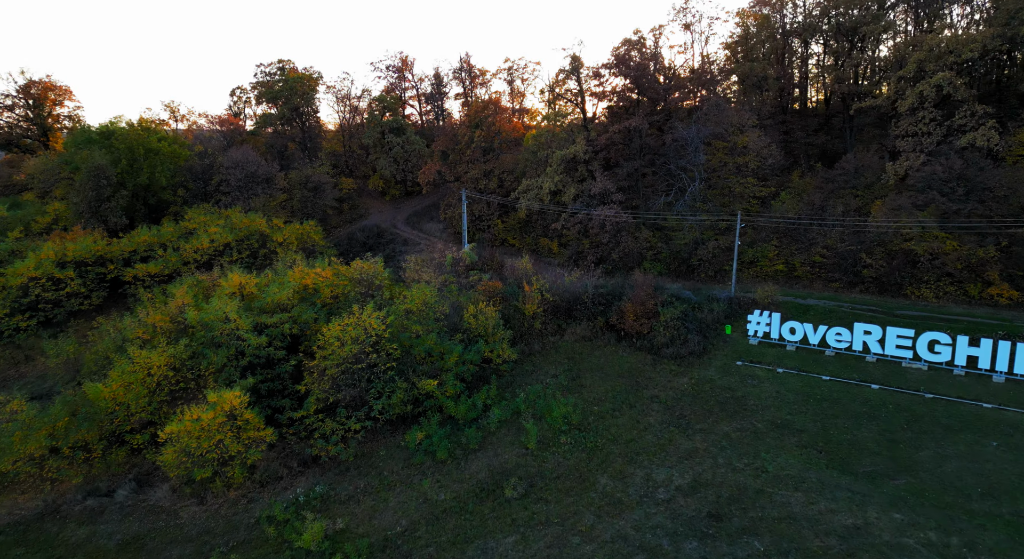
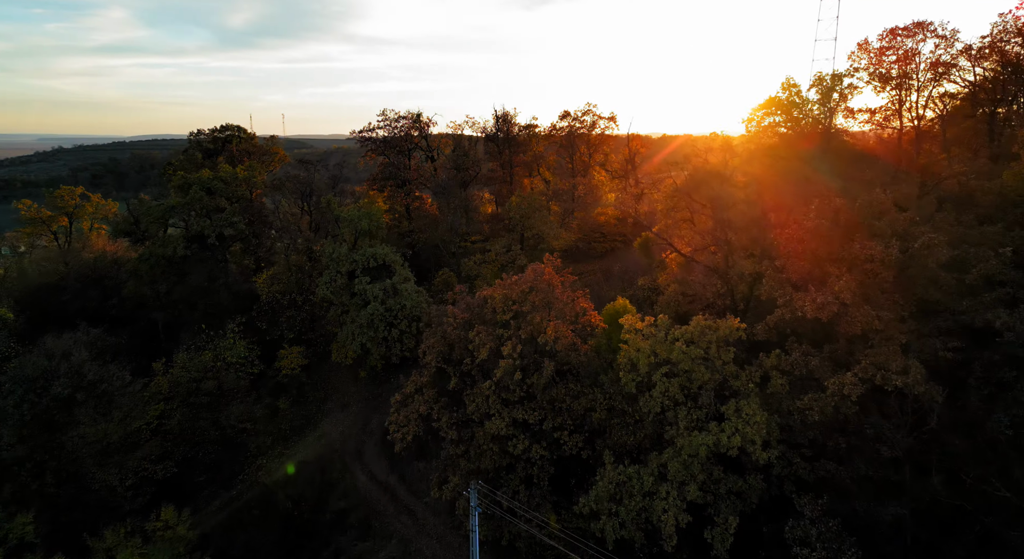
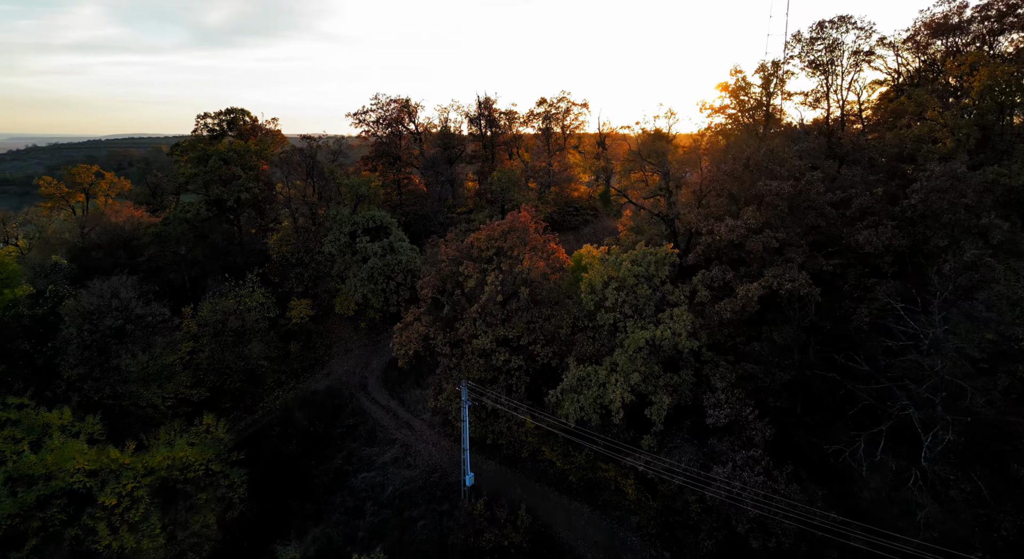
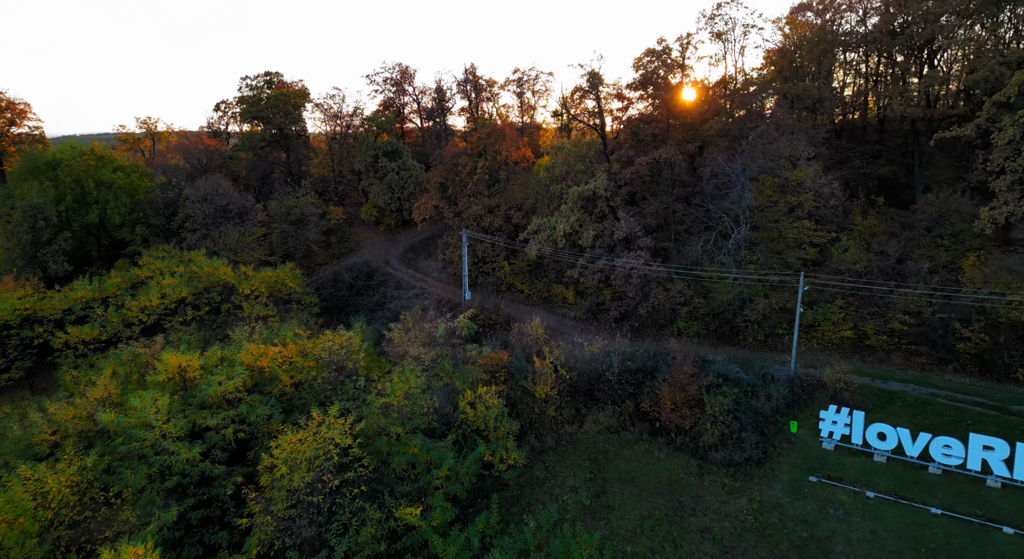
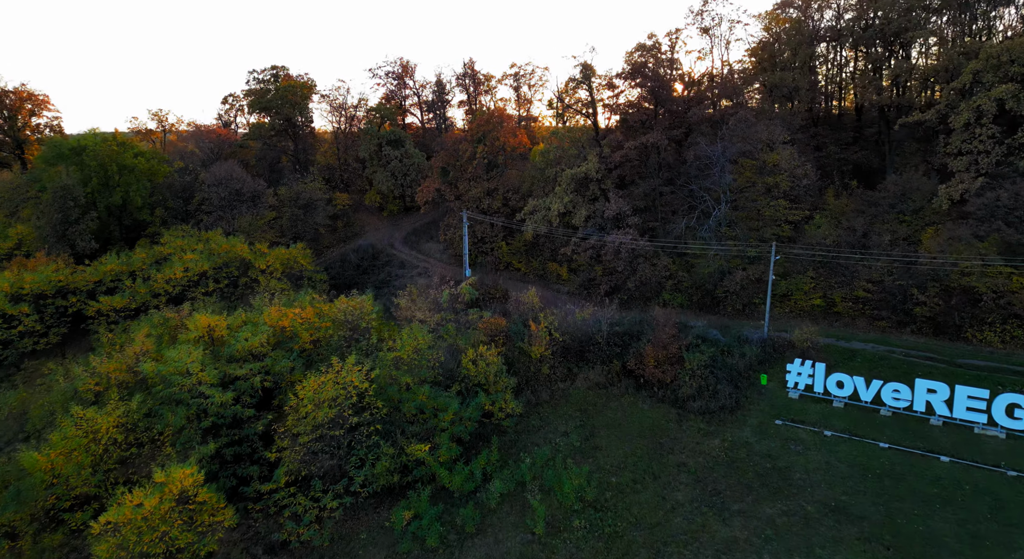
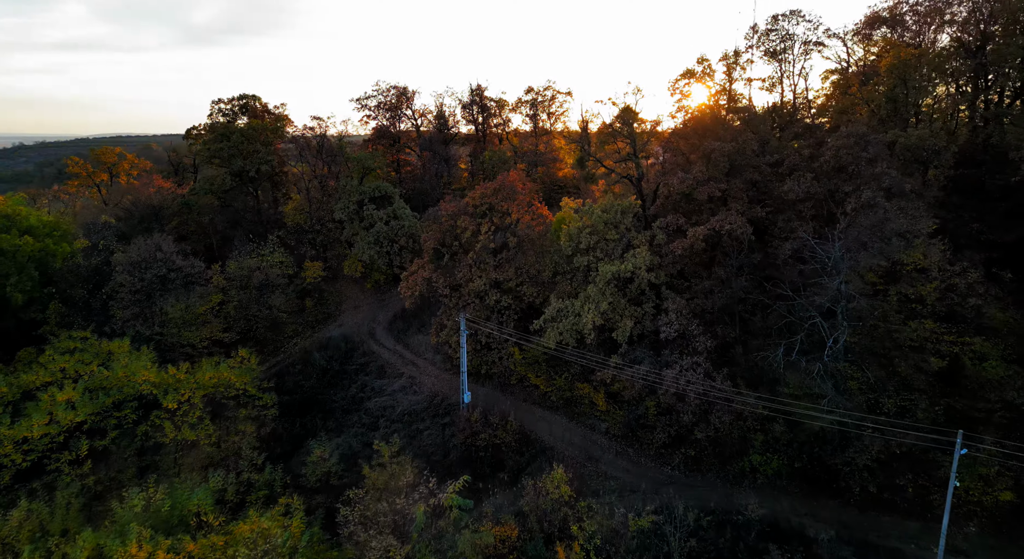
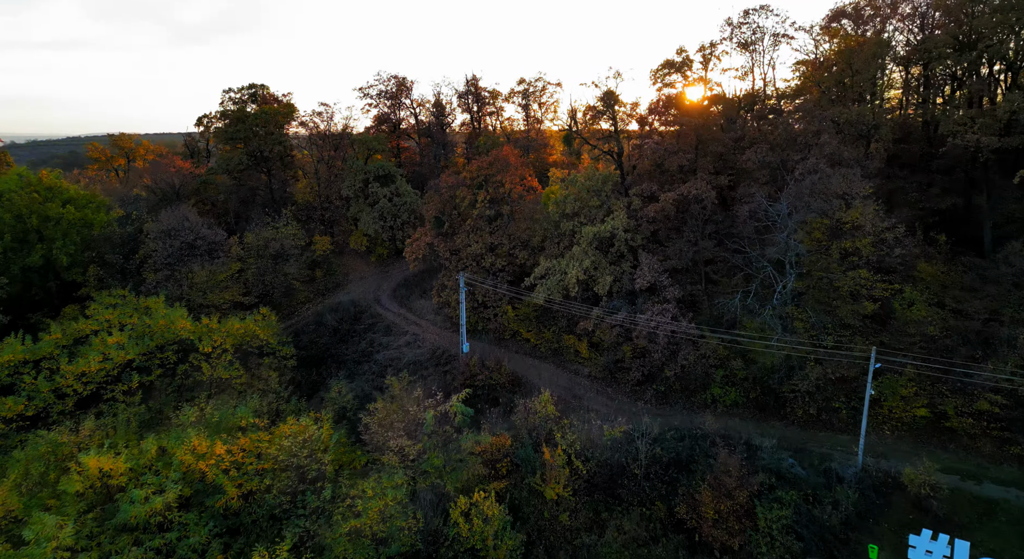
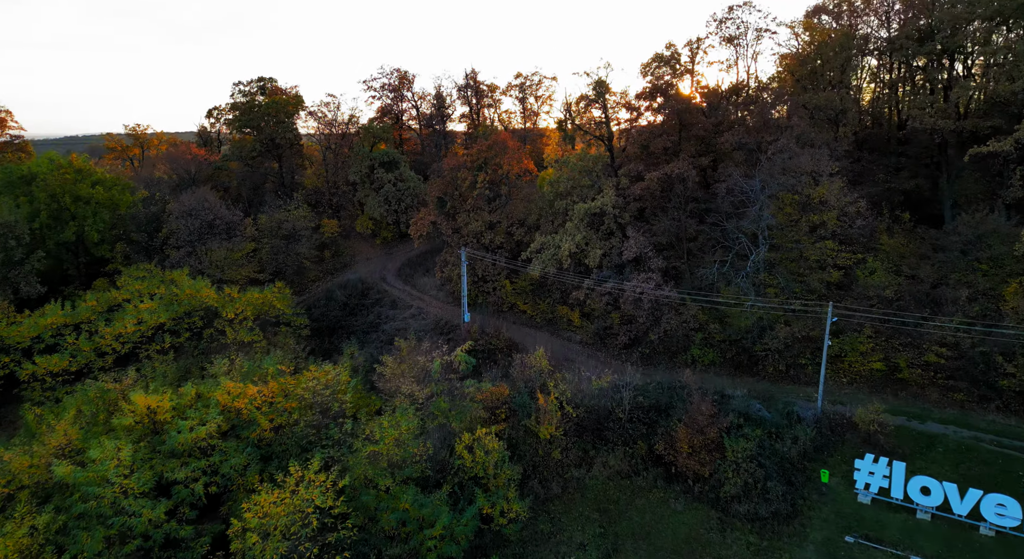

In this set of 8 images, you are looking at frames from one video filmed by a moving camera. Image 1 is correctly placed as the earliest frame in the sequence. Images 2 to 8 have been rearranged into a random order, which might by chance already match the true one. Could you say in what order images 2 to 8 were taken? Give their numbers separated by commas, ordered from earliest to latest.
5, 4, 8, 7, 6, 3, 2
